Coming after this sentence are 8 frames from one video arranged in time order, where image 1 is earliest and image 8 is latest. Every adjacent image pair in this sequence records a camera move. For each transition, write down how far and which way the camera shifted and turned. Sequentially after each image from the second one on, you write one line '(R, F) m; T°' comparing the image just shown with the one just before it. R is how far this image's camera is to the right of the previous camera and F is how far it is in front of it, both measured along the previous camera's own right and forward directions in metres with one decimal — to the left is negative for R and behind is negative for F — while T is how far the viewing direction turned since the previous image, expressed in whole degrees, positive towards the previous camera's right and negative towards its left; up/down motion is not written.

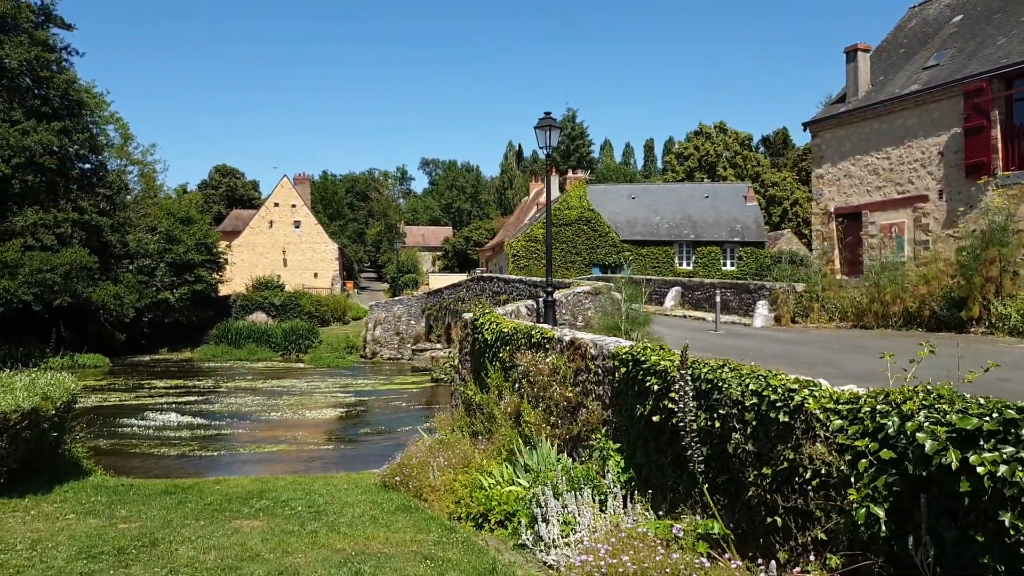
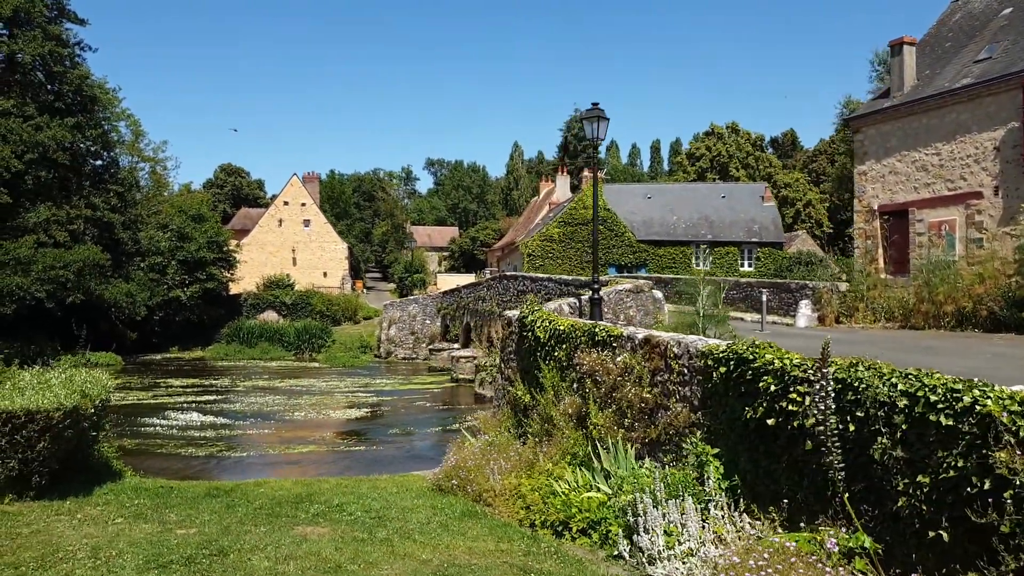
(-0.7, +0.4) m; 0°
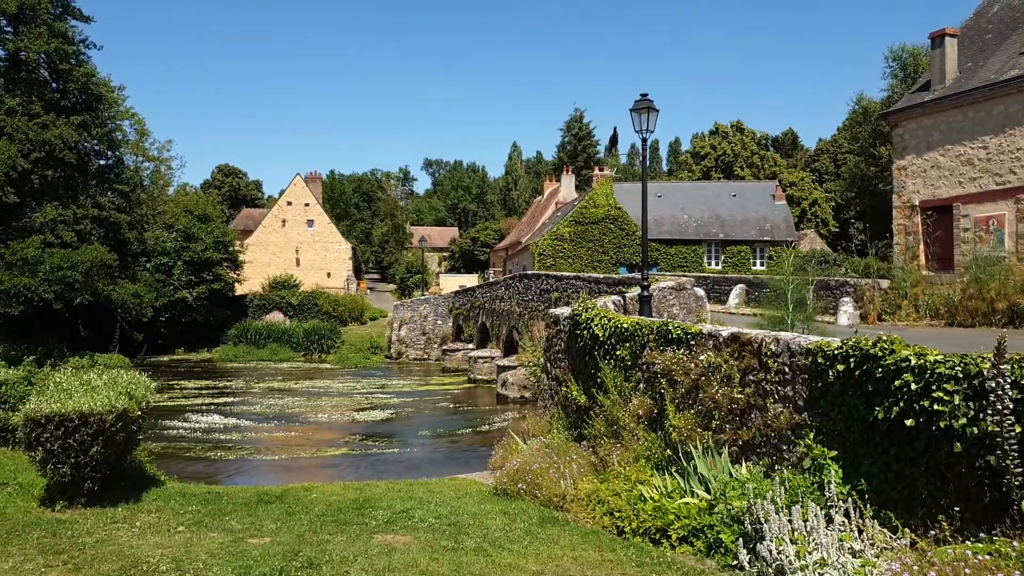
(-0.8, +0.4) m; 0°
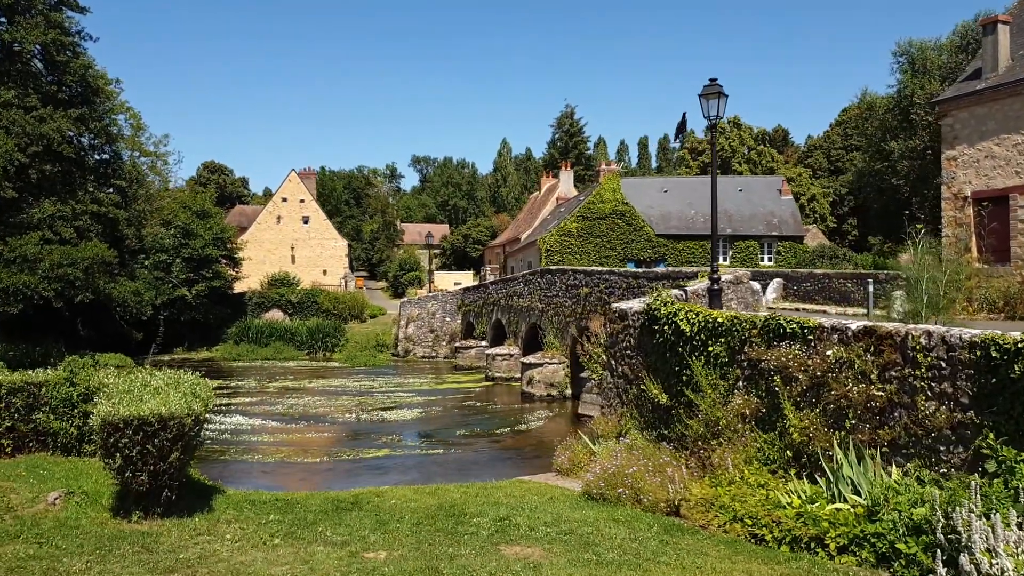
(-1.2, +0.5) m; +1°
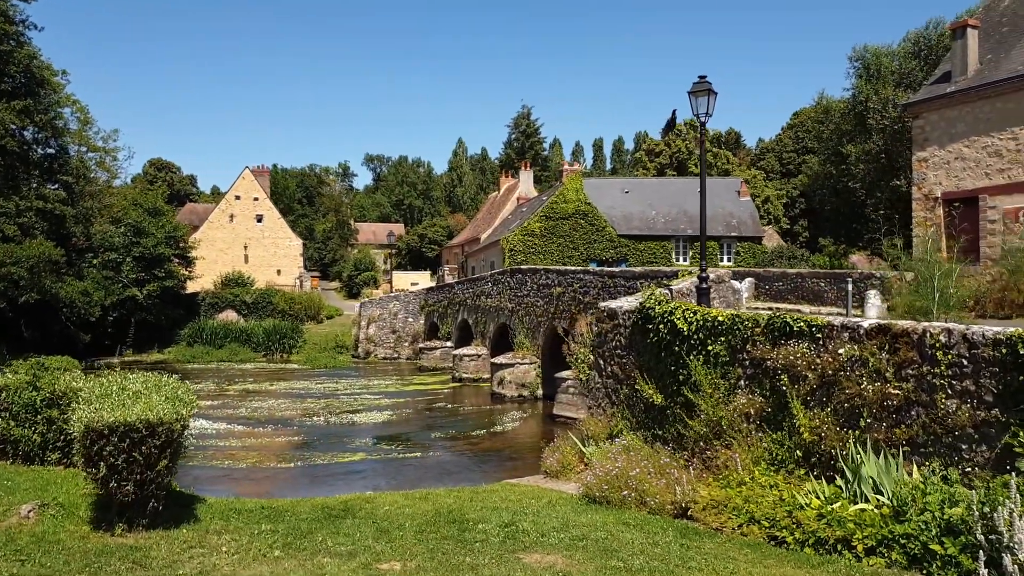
(-0.5, +0.3) m; +3°
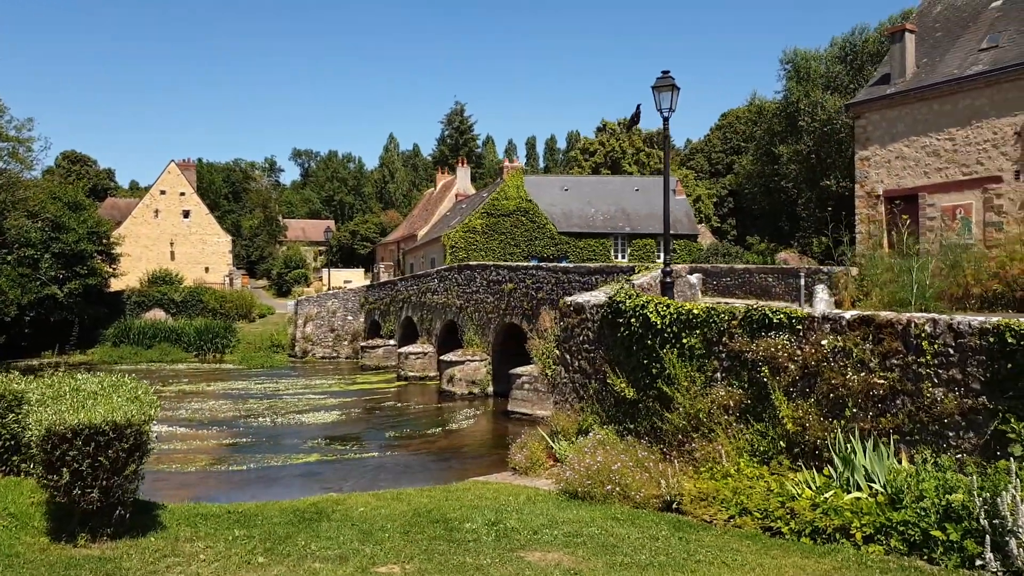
(-0.5, +0.2) m; +5°
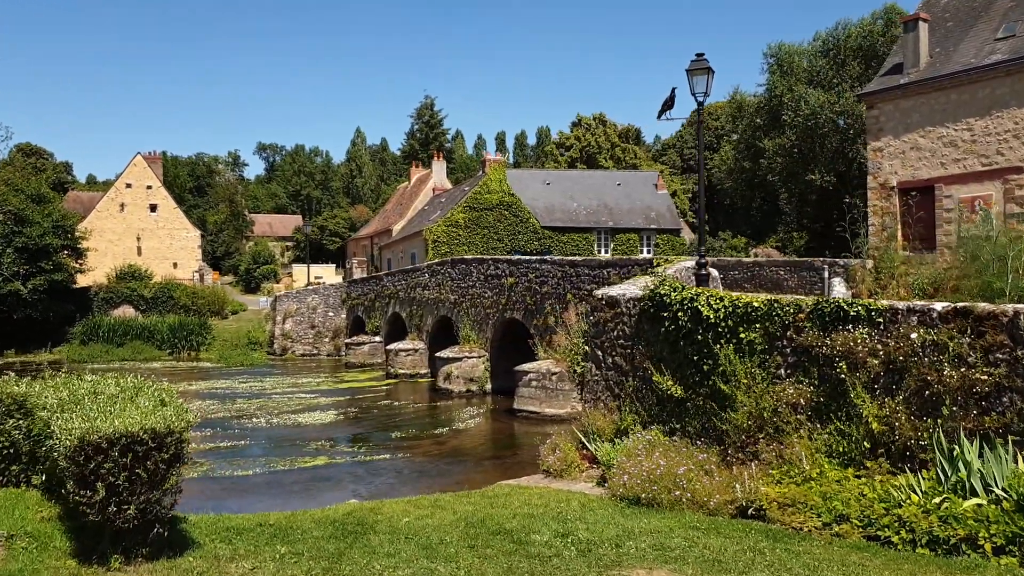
(-0.9, +0.6) m; +3°
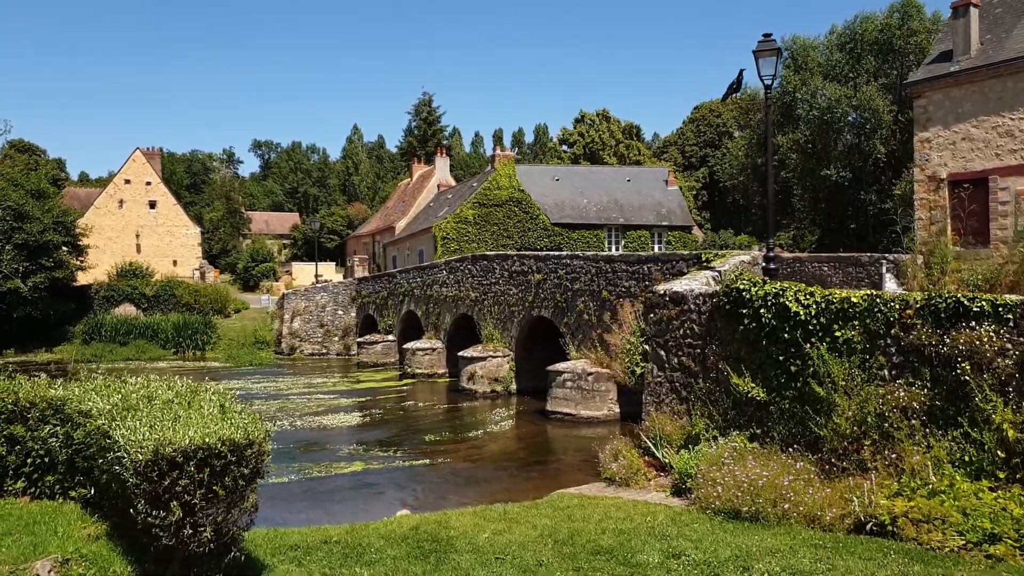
(-0.8, +0.7) m; 0°
